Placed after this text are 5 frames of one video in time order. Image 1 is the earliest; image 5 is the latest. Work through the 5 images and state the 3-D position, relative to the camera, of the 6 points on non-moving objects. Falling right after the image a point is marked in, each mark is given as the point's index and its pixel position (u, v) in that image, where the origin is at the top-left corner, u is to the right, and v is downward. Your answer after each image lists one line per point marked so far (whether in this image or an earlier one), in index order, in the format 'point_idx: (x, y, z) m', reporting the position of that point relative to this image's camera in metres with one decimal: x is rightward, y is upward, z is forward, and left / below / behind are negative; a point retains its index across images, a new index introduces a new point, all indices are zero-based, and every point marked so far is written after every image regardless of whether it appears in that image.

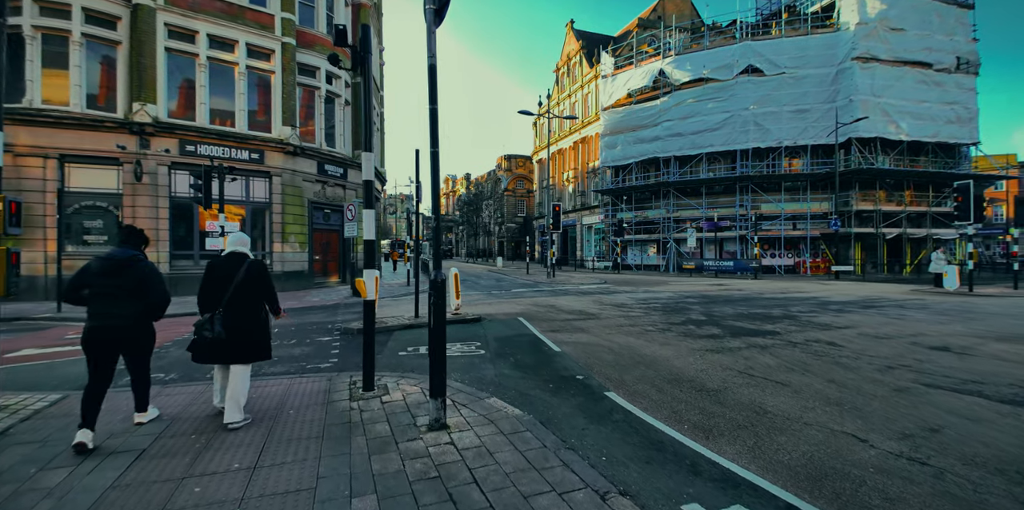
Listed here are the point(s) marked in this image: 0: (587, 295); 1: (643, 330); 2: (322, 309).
0: (+3.1, -1.6, +16.5) m
1: (+3.2, -1.8, +9.7) m
2: (-6.0, -1.7, +12.8) m
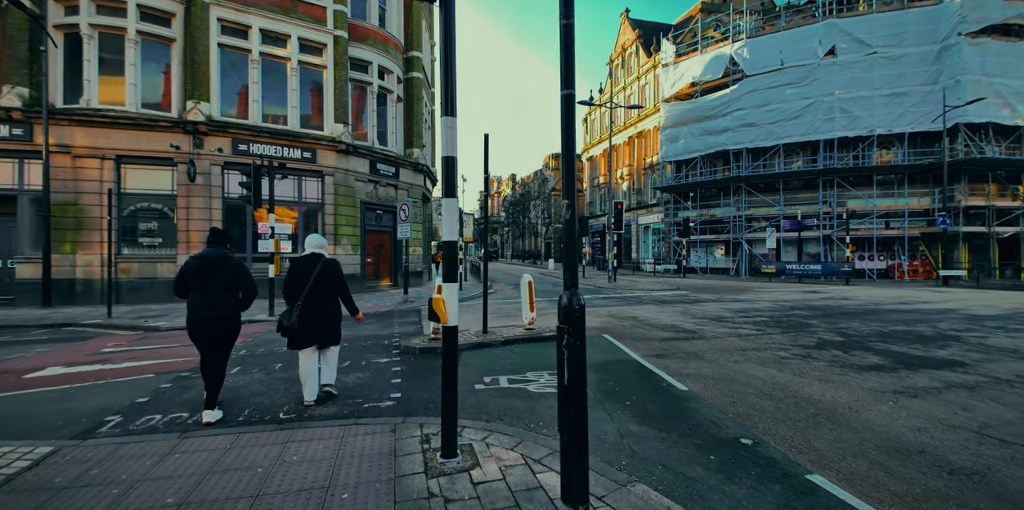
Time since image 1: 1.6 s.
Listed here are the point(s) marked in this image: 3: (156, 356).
0: (+5.6, -1.7, +14.3) m
1: (+4.9, -1.8, +7.5) m
2: (-3.9, -1.7, +11.5) m
3: (-6.2, -1.8, +7.1) m
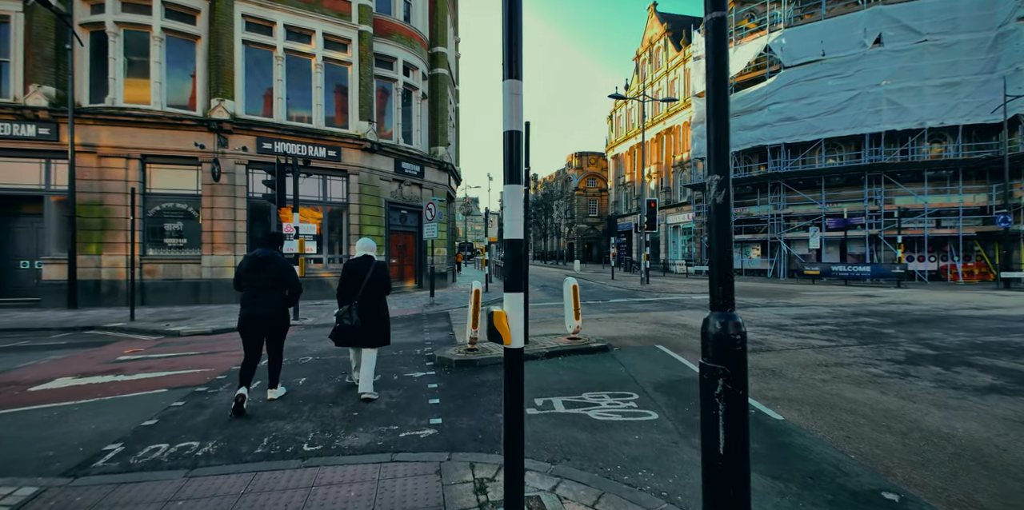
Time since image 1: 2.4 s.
0: (+6.6, -1.7, +13.2) m
1: (+5.6, -1.9, +6.5) m
2: (-2.9, -1.8, +10.9) m
3: (-5.5, -1.8, +6.6) m
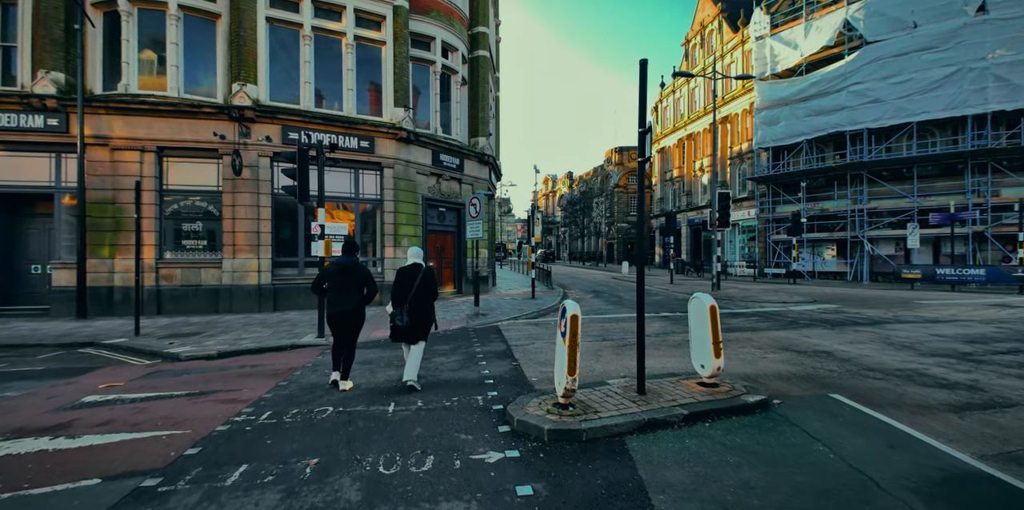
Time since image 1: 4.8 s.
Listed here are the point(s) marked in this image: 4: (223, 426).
0: (+8.3, -1.8, +10.4) m
1: (+6.8, -1.9, +3.7) m
2: (-1.4, -1.9, +8.7) m
3: (-4.2, -1.9, +4.6) m
4: (-3.0, -1.8, +4.2) m
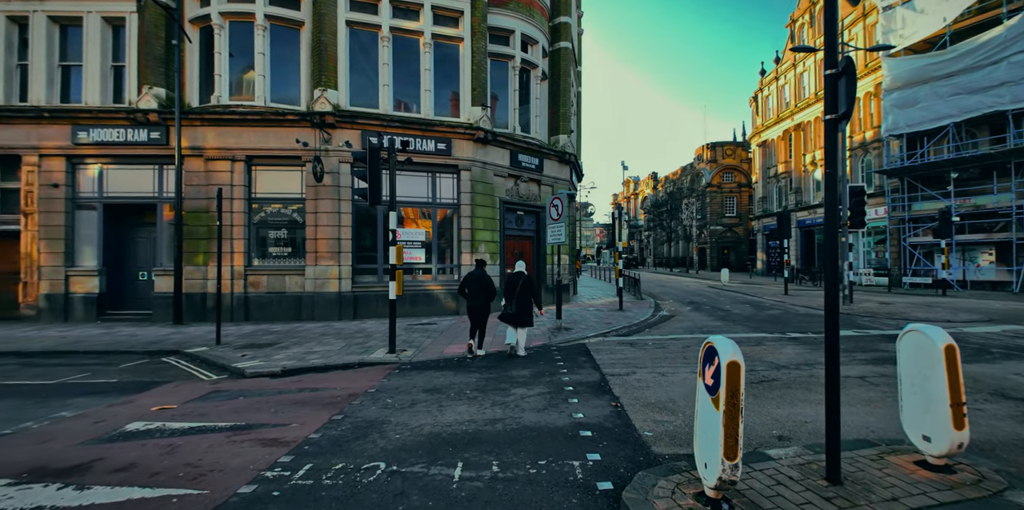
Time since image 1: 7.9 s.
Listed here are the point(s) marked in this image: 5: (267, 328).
0: (+10.1, -1.9, +7.3) m
1: (+7.4, -2.0, +1.0) m
2: (+0.3, -2.0, +7.5) m
3: (-3.3, -2.0, +4.0) m
4: (-2.1, -1.9, +3.4) m
5: (-6.9, -2.1, +11.7) m
